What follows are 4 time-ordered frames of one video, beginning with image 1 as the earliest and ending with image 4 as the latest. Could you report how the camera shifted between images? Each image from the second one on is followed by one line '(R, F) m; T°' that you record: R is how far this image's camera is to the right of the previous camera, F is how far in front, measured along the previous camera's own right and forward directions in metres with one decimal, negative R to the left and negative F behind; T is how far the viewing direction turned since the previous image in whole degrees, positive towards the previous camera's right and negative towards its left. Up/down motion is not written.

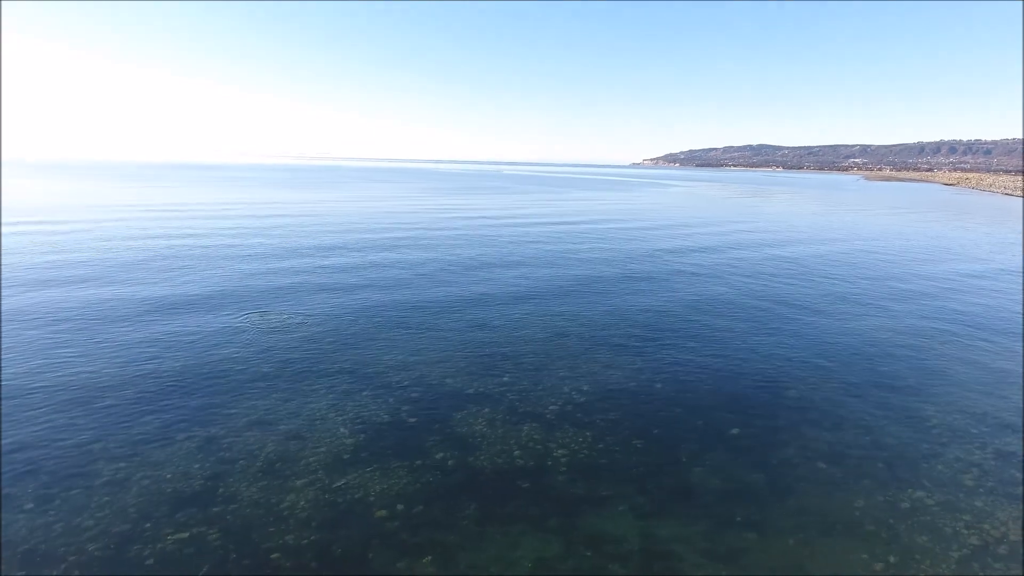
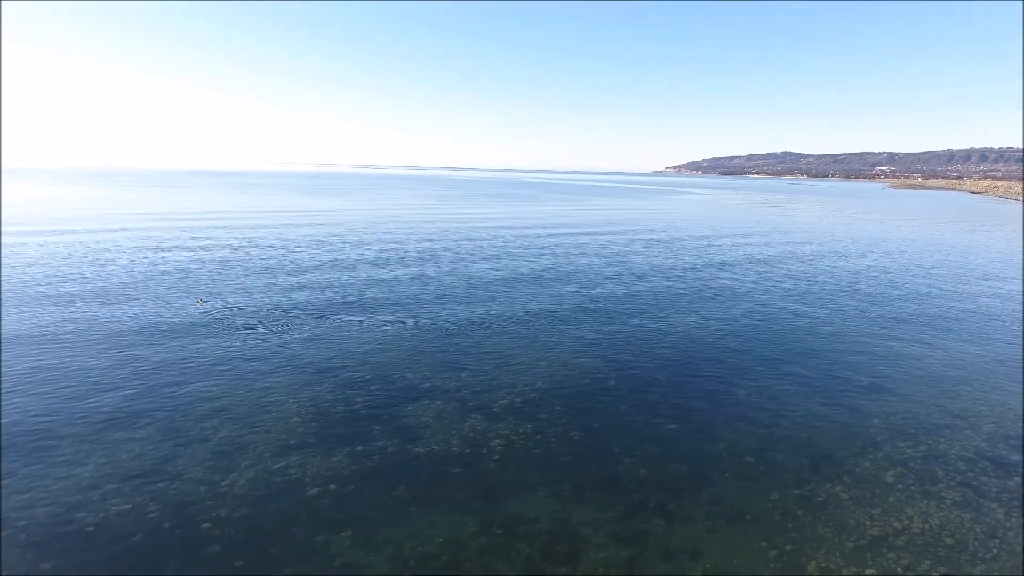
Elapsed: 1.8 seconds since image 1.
(+2.8, -1.0) m; -2°
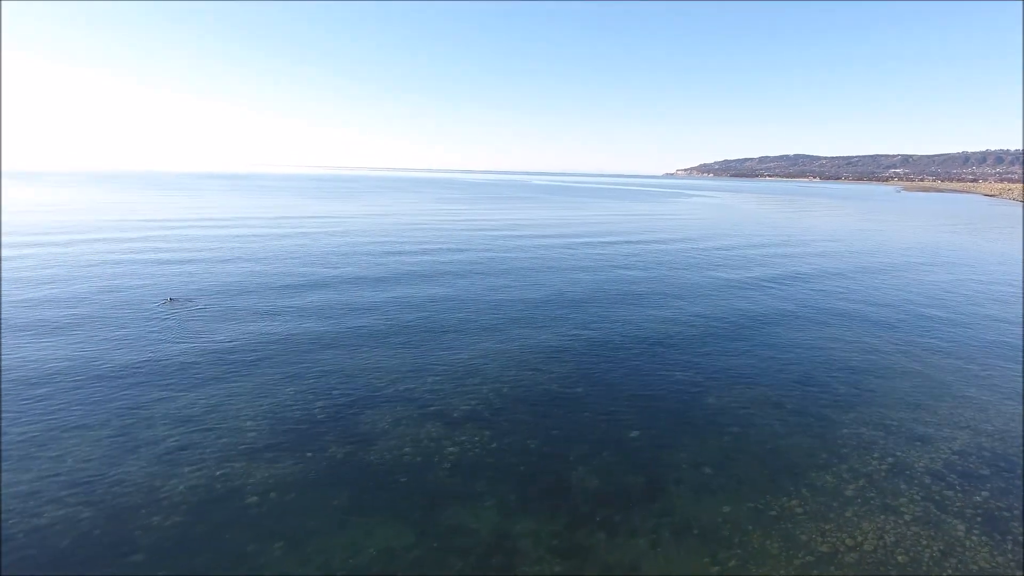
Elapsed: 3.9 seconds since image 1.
(+1.9, +0.3) m; -1°
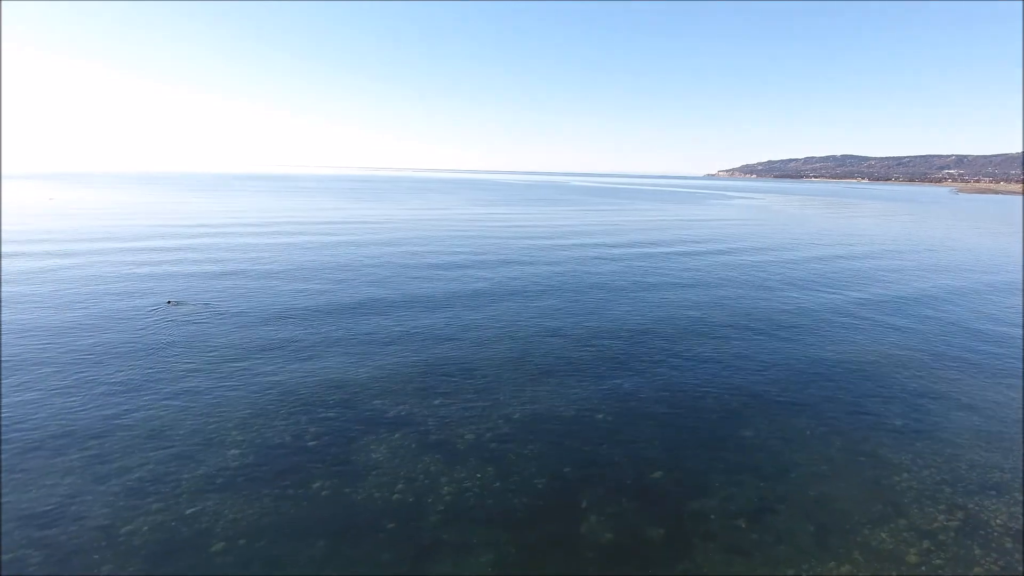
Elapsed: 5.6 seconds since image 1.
(+0.9, +2.1) m; -4°
